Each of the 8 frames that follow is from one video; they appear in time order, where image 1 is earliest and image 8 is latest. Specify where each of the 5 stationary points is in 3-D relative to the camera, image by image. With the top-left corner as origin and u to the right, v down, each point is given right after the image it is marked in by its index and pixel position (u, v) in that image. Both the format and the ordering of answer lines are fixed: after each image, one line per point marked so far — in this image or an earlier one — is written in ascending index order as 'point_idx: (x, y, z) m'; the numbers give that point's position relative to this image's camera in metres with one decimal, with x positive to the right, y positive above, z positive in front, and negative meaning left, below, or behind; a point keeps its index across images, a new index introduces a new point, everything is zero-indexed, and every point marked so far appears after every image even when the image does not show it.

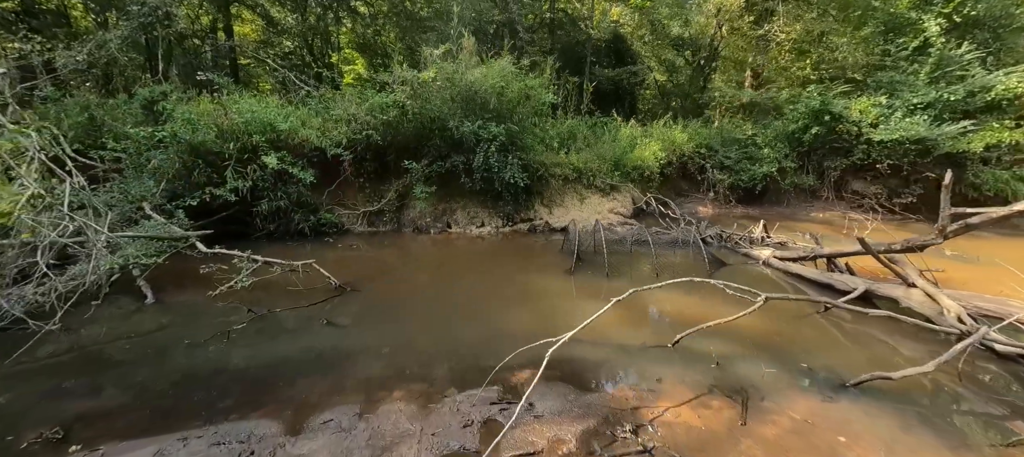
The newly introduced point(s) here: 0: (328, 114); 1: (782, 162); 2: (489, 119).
0: (-4.3, +2.7, +9.0) m
1: (+9.3, +2.3, +13.3) m
2: (-0.6, +2.7, +9.5) m
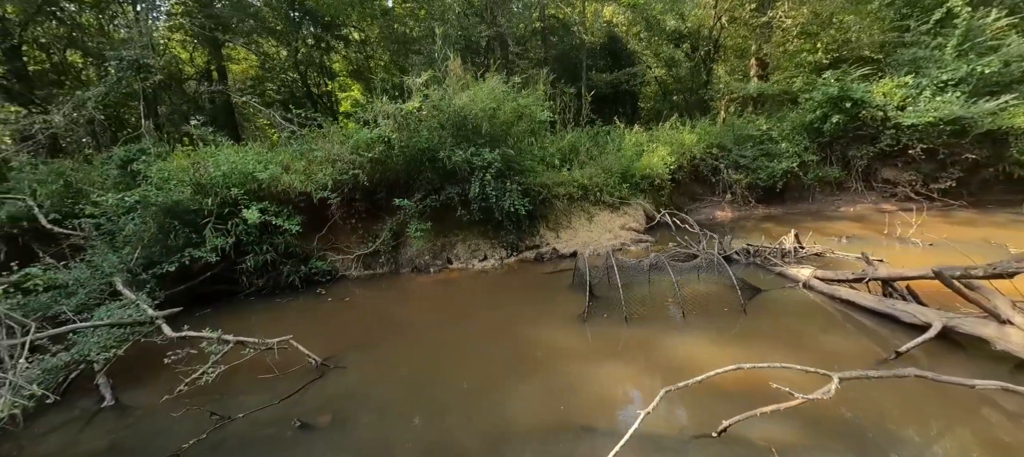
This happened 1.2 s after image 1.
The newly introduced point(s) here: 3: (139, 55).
0: (-4.4, +1.6, +8.5) m
1: (+9.2, +2.3, +12.4) m
2: (-0.7, +1.9, +8.8) m
3: (-8.9, +4.1, +9.3) m
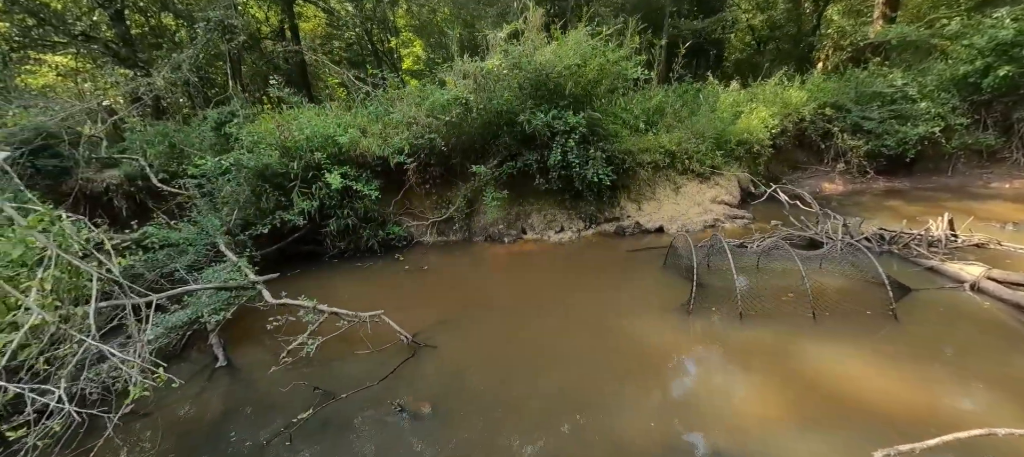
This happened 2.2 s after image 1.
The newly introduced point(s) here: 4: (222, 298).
0: (-2.6, +2.4, +8.3) m
1: (+11.4, +2.9, +10.2) m
2: (+1.1, +2.5, +8.1) m
3: (-6.9, +5.1, +9.4) m
4: (-3.7, -0.9, +5.0) m
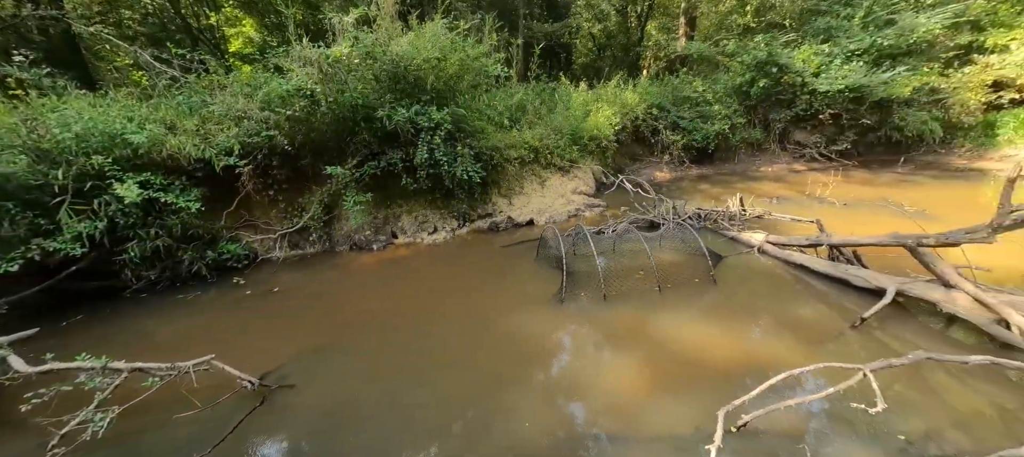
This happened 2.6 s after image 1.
0: (-5.3, +2.0, +6.7) m
1: (+7.3, +3.7, +13.0) m
2: (-1.7, +2.5, +7.7) m
3: (-9.9, +4.5, +6.3) m
4: (-5.0, -1.3, +3.3) m
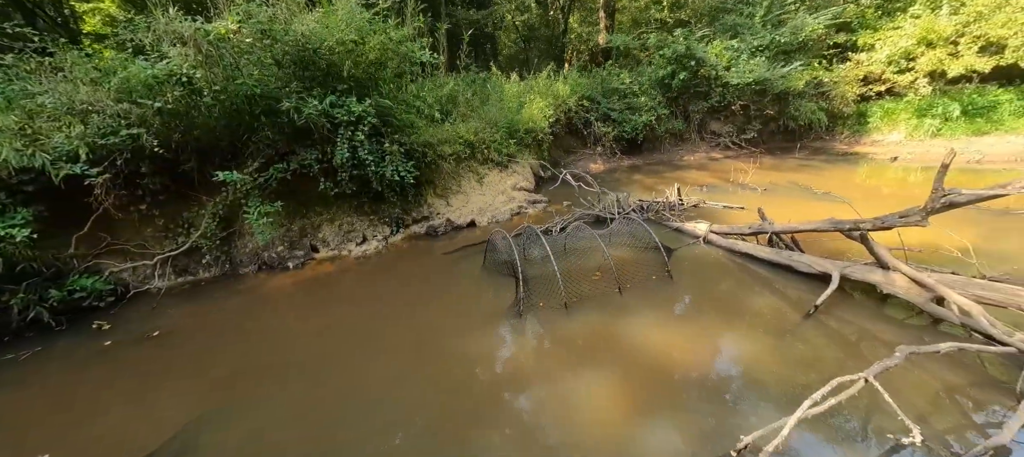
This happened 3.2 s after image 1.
0: (-6.2, +1.6, +5.0) m
1: (+5.0, +4.1, +13.4) m
2: (-2.9, +2.3, +6.6) m
3: (-10.7, +3.8, +3.7) m
4: (-5.1, -1.7, +1.8) m
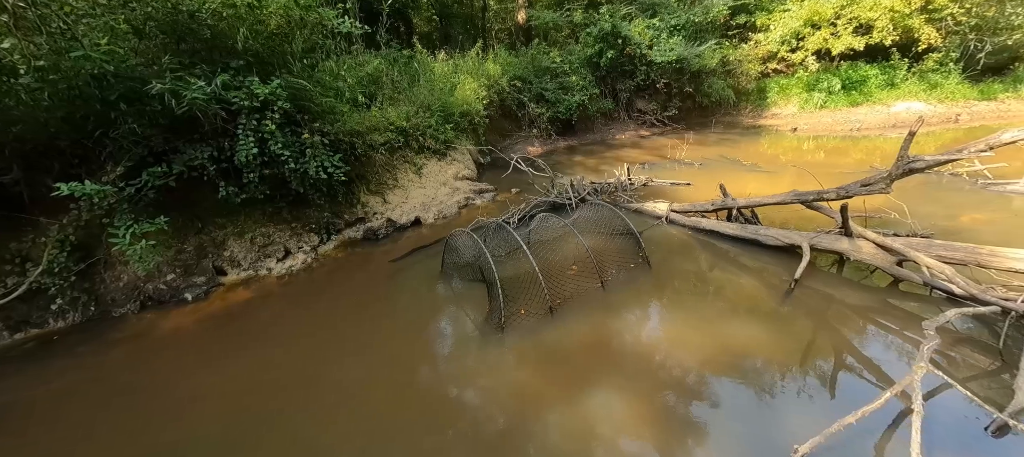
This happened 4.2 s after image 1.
0: (-6.5, +1.1, +3.0) m
1: (+2.6, +4.8, +13.3) m
2: (-3.6, +2.1, +5.2) m
3: (-10.9, +2.8, +0.8) m
4: (-4.6, -2.2, +0.2) m
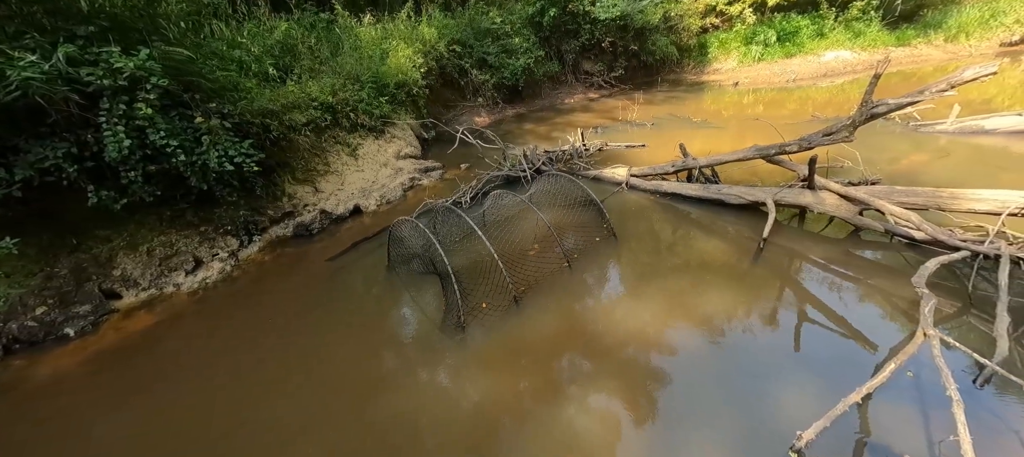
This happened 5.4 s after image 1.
0: (-6.8, +0.5, +1.7) m
1: (+0.6, +5.7, +12.5) m
2: (-4.3, +2.0, +4.1) m
3: (-11.1, +1.7, -1.1) m
4: (-4.3, -2.8, -0.6) m
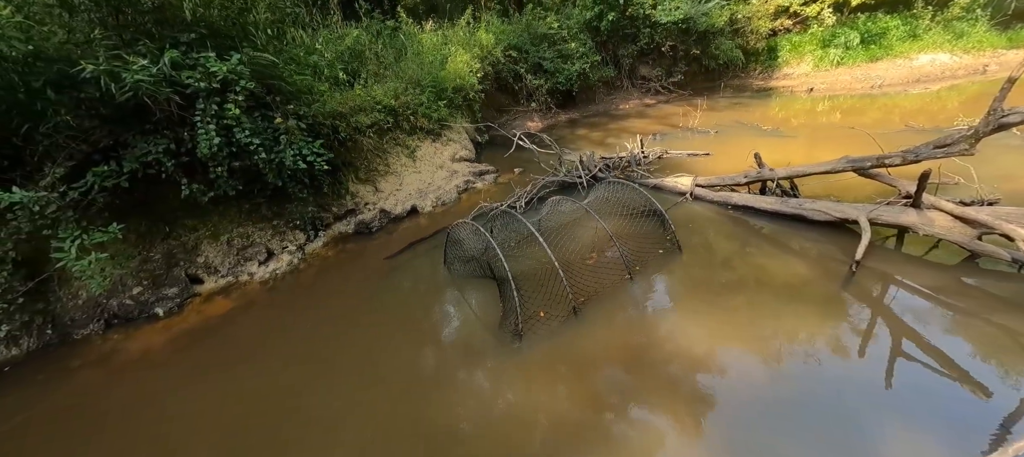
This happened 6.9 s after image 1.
0: (-6.4, +0.8, +2.3) m
1: (+2.4, +5.5, +12.3) m
2: (-3.6, +2.1, +4.4) m
3: (-10.9, +2.1, 0.0) m
4: (-4.3, -2.6, -0.3) m
